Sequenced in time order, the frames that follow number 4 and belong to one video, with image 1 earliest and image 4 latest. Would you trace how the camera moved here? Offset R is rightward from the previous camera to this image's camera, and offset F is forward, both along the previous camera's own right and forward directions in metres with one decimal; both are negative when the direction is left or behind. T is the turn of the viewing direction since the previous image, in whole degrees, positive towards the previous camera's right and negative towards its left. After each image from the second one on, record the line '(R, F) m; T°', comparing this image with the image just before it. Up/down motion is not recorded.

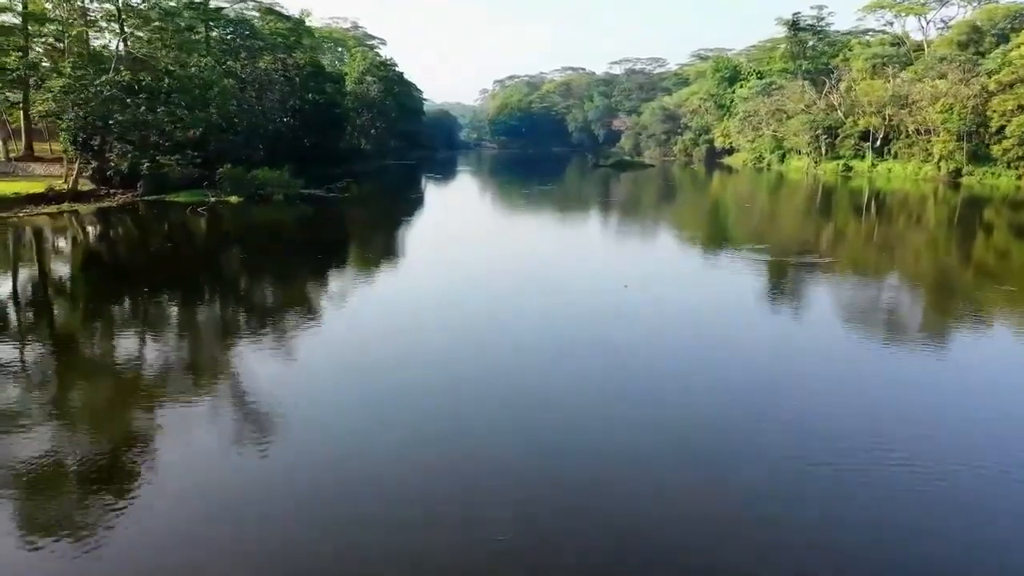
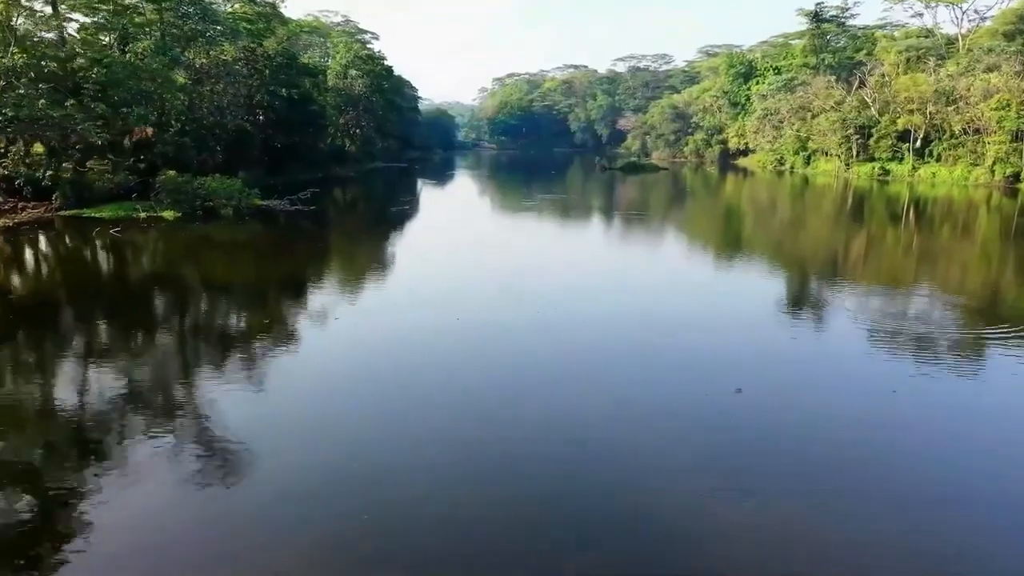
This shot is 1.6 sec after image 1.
(0.0, +2.2) m; 0°
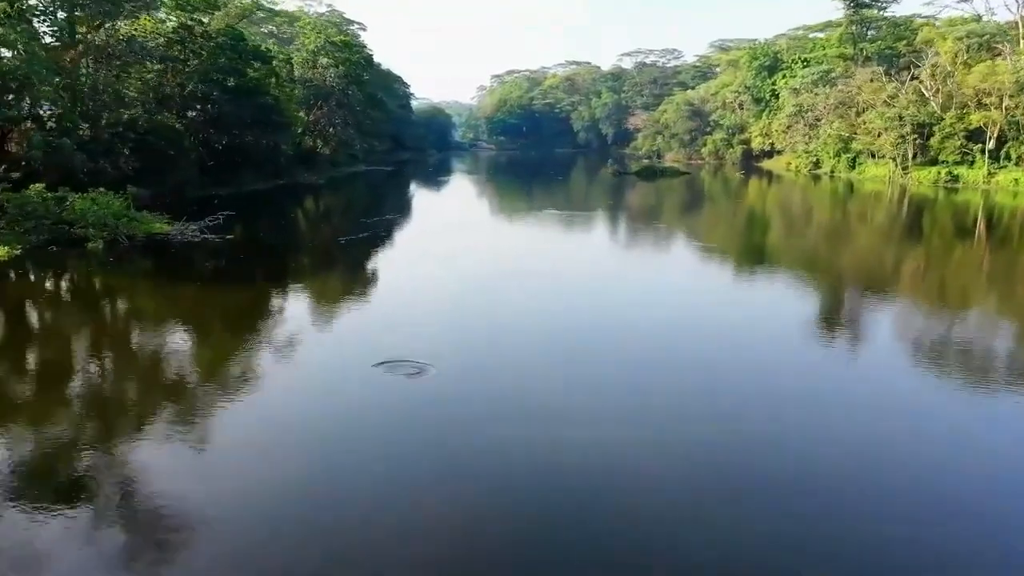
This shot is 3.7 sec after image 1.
(0.0, +3.0) m; 0°
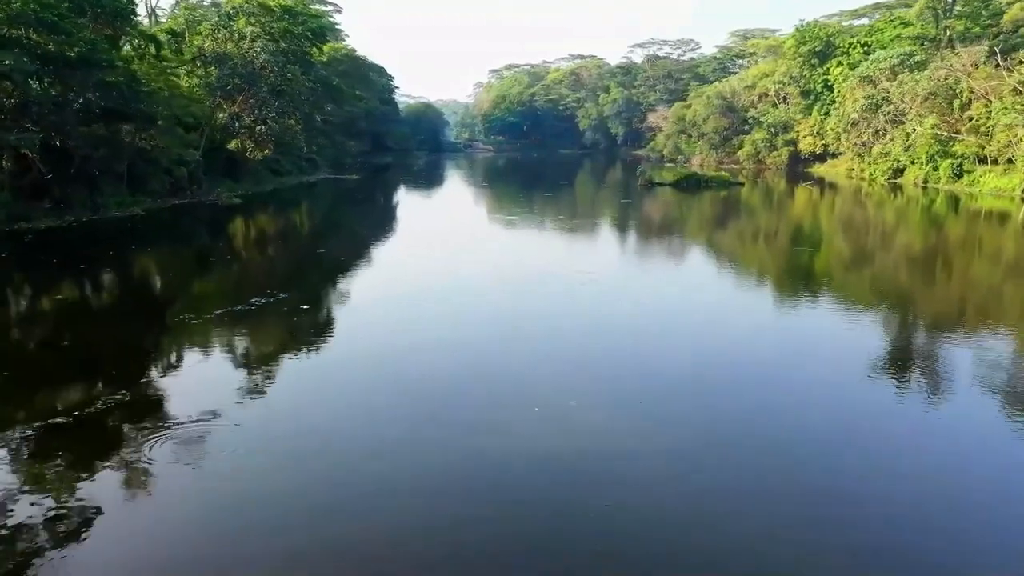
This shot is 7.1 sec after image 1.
(0.0, +4.8) m; 0°
